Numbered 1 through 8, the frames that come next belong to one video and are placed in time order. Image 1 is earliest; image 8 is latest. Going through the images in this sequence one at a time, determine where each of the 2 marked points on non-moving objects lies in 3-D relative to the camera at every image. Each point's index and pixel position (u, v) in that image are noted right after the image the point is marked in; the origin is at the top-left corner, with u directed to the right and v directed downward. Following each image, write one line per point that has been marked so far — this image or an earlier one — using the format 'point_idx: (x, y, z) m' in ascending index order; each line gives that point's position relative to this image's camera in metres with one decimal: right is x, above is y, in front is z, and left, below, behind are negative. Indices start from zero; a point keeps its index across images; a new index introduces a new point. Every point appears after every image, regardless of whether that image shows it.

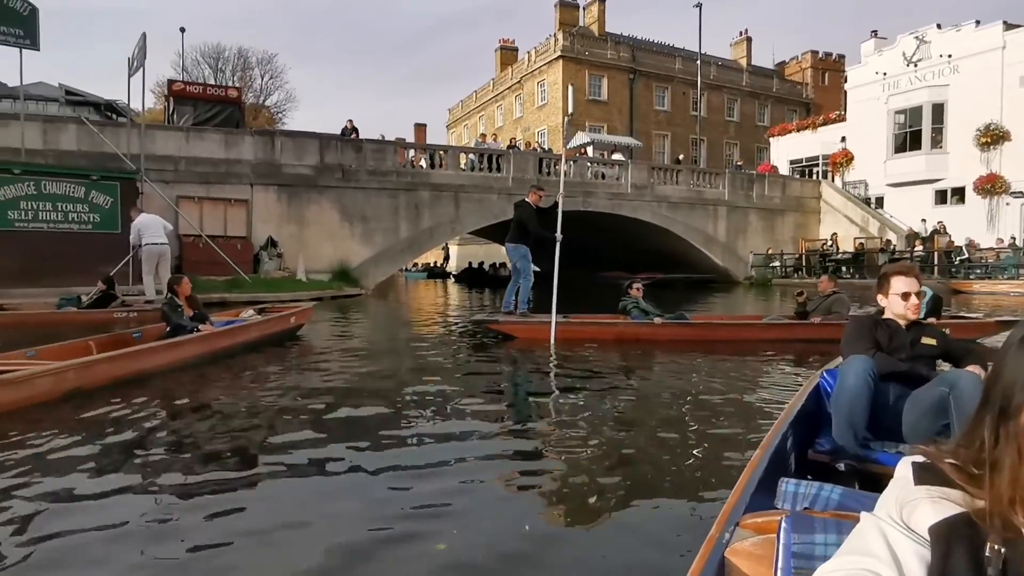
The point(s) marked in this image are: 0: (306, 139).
0: (-4.1, +3.0, +14.4) m
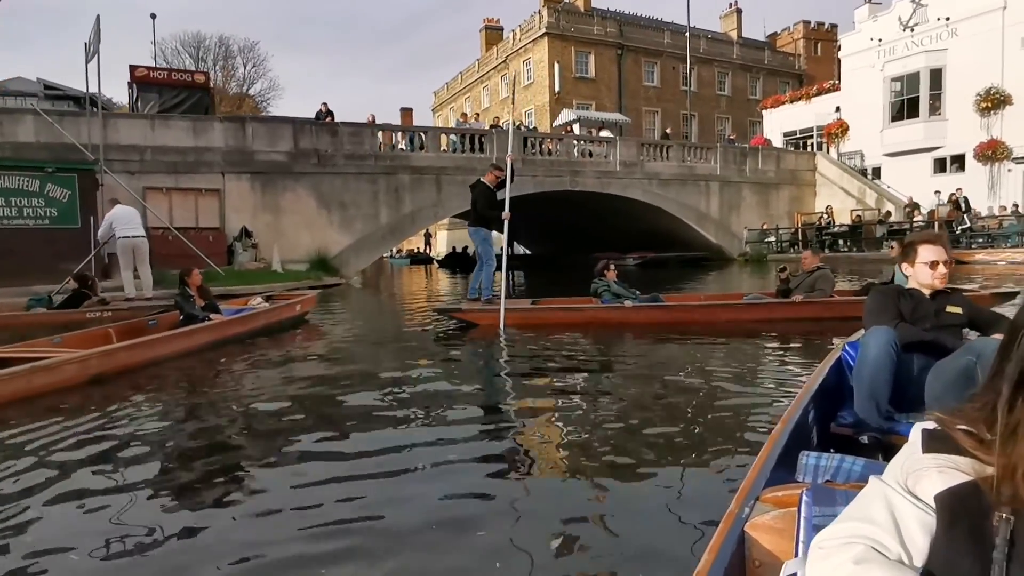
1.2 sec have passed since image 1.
0: (-4.5, +3.1, +13.8) m
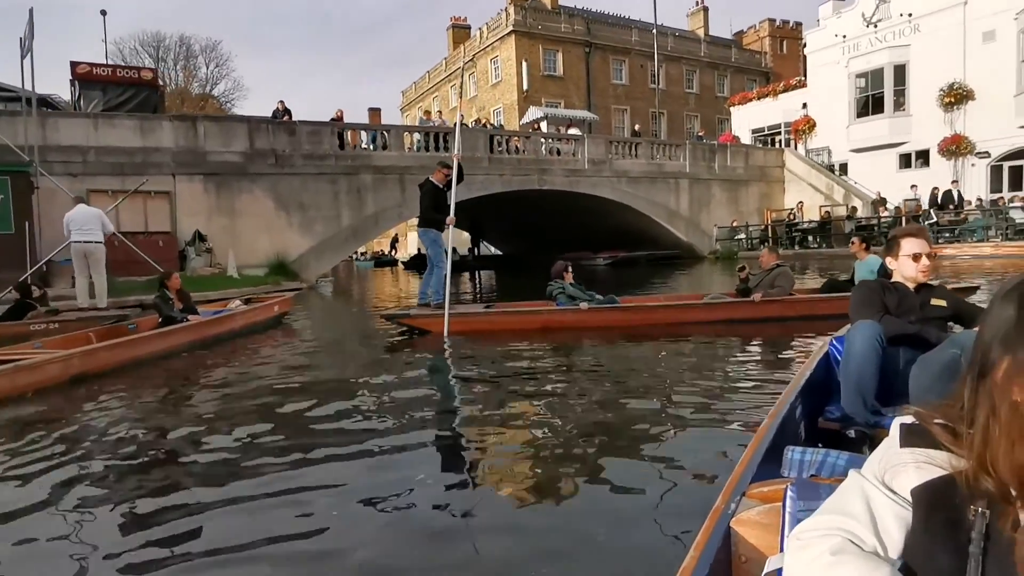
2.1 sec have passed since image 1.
0: (-5.1, +3.0, +13.3) m
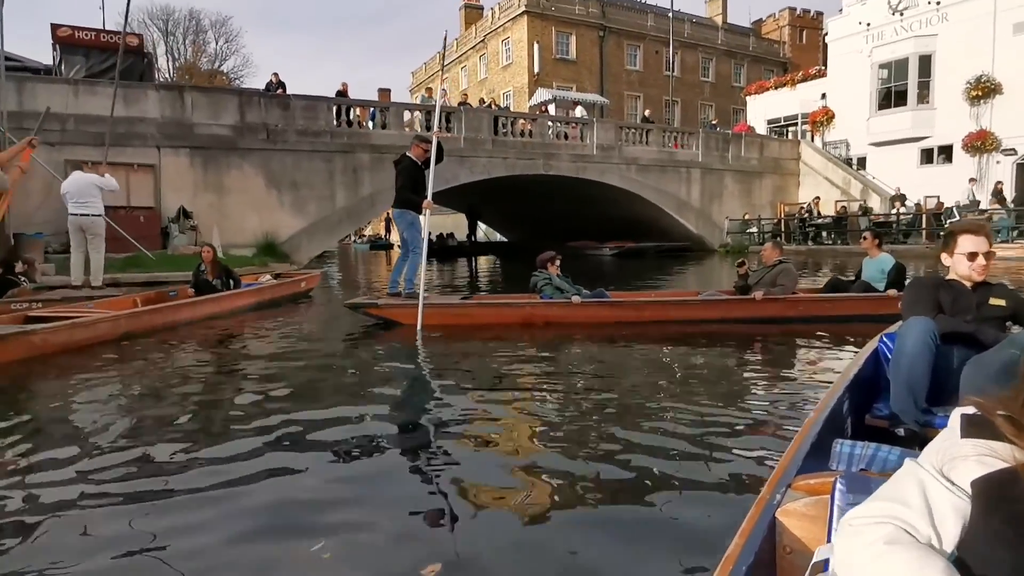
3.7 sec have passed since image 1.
0: (-5.1, +3.4, +12.6) m
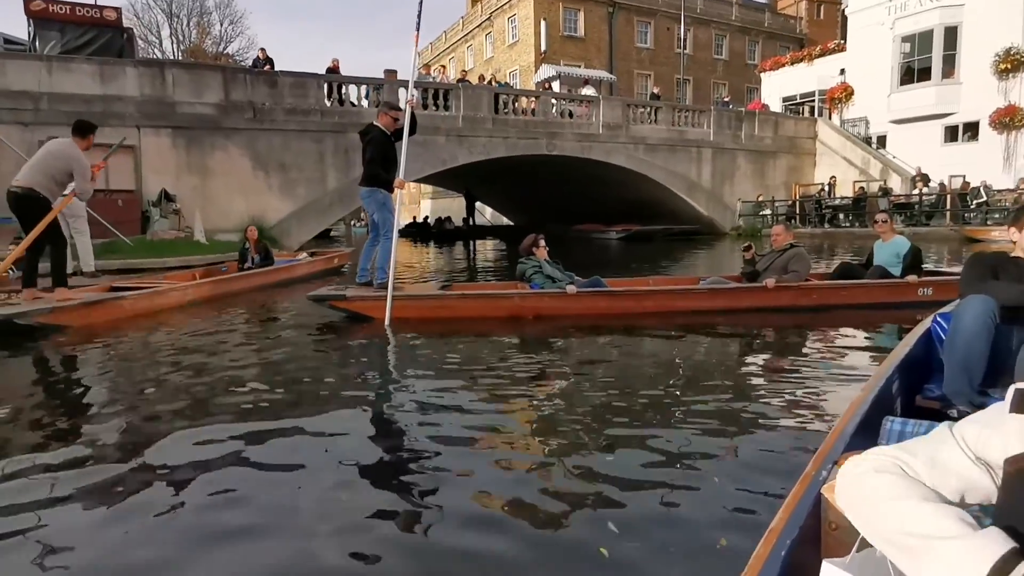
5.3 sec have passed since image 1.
0: (-5.1, +3.6, +12.0) m
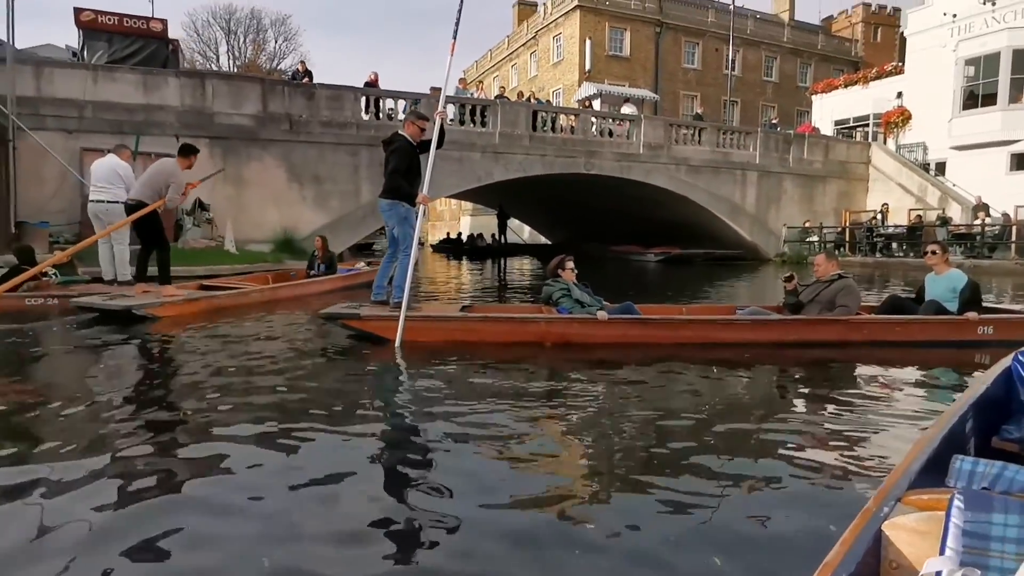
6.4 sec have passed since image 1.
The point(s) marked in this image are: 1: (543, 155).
0: (-4.5, +3.4, +12.1) m
1: (+0.6, +2.7, +14.7) m
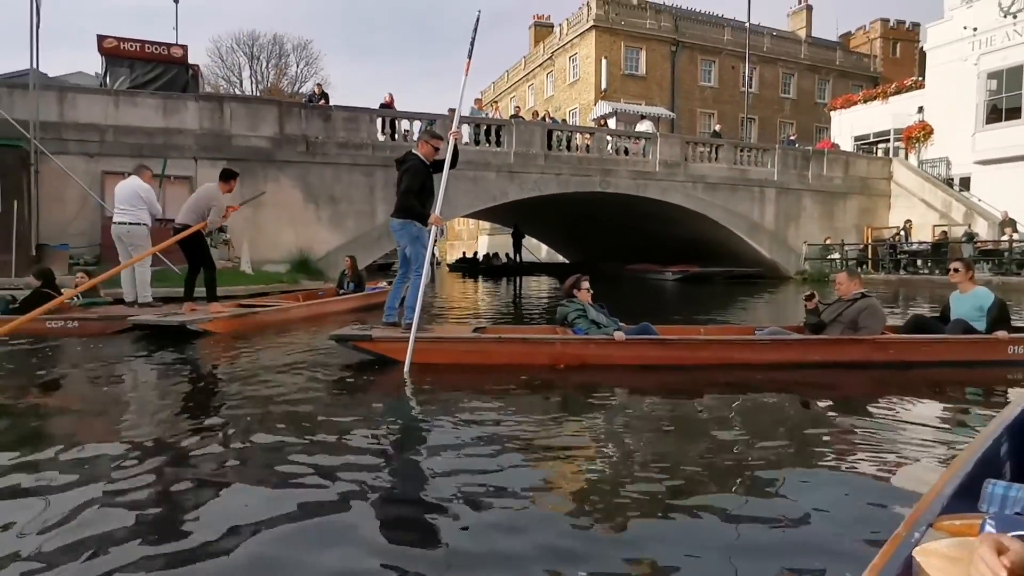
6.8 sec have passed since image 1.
0: (-4.2, +3.1, +12.2) m
1: (+0.9, +2.3, +14.6) m
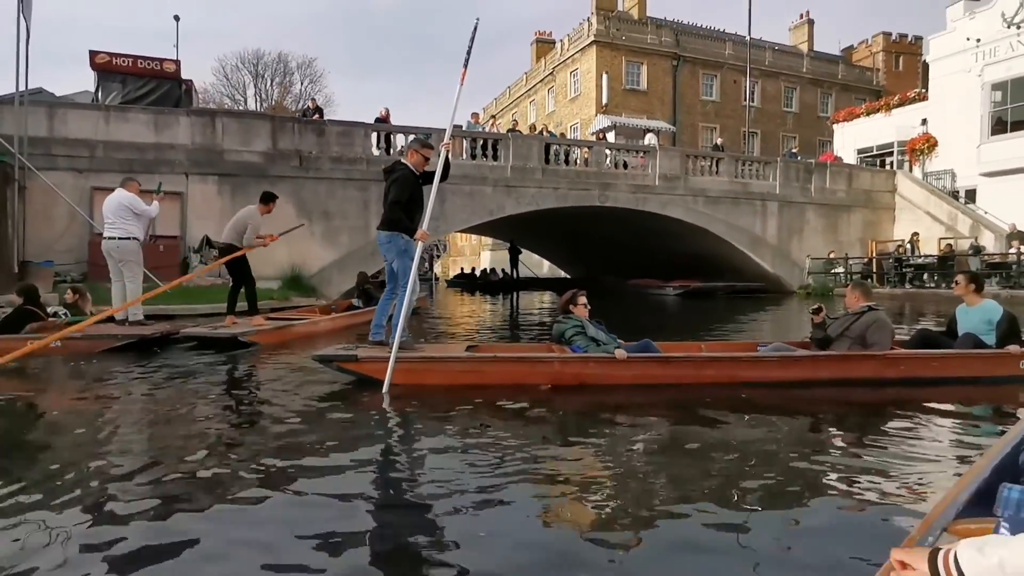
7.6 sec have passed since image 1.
0: (-4.3, +2.8, +12.0) m
1: (+0.9, +2.0, +14.4) m
